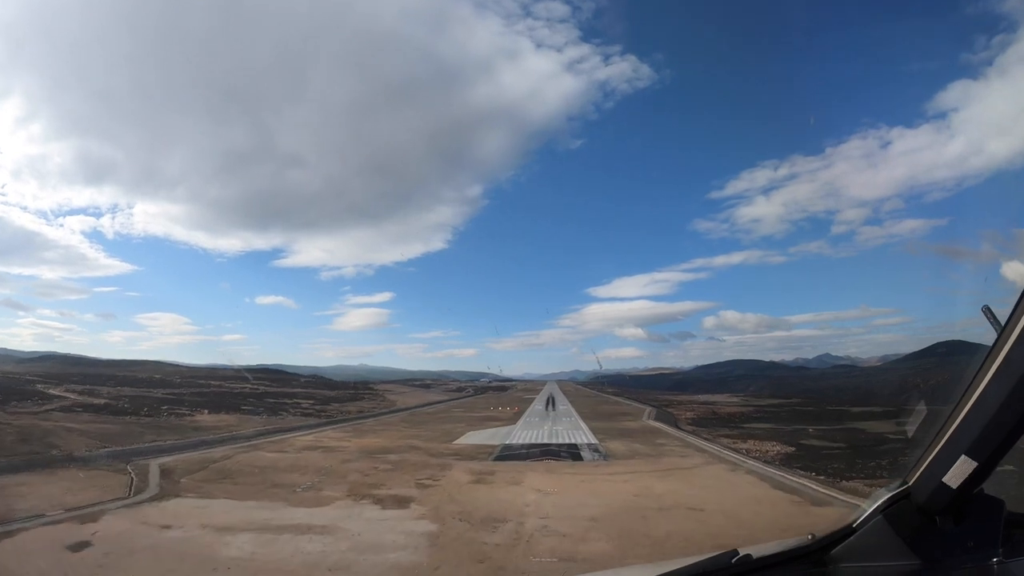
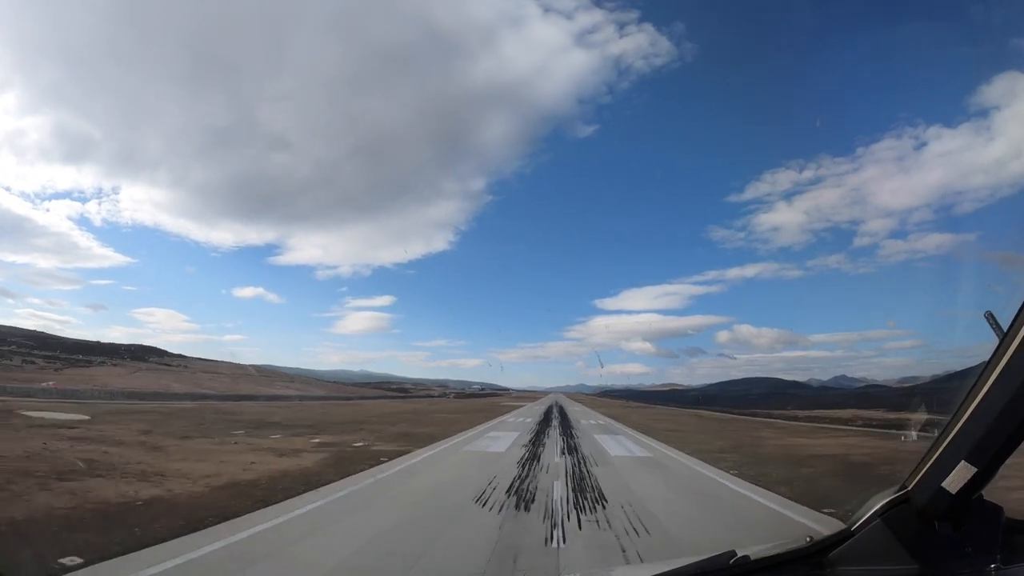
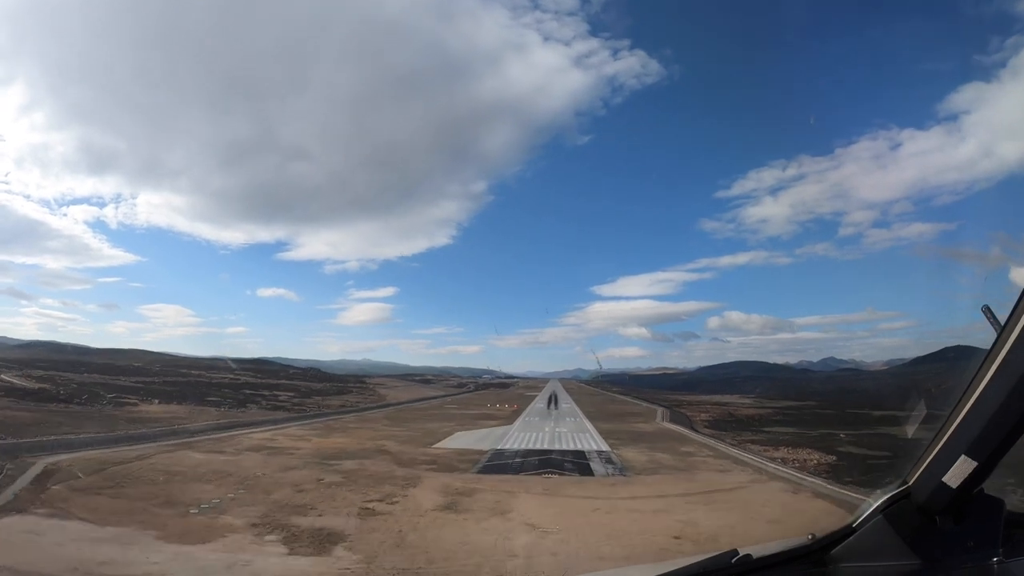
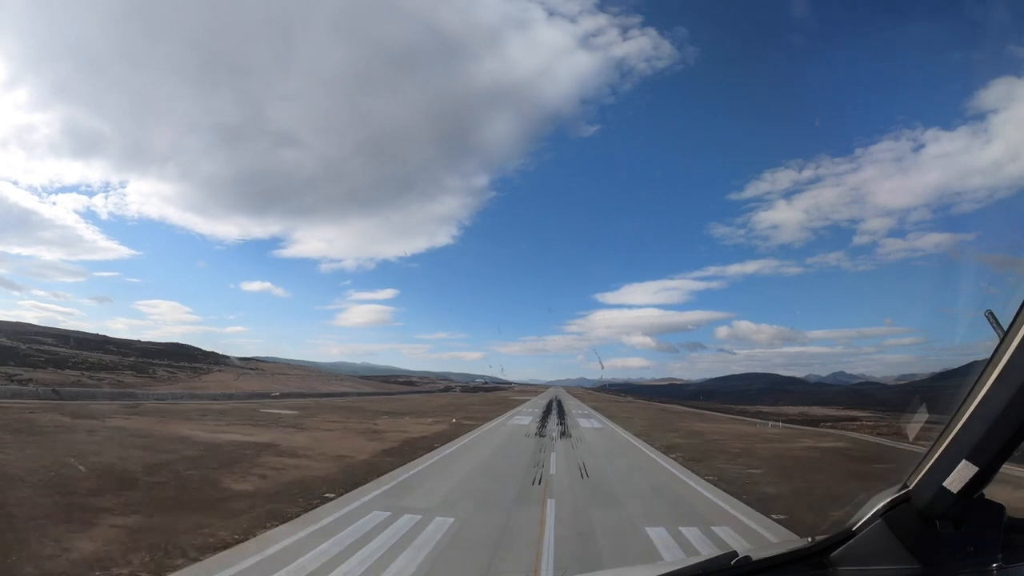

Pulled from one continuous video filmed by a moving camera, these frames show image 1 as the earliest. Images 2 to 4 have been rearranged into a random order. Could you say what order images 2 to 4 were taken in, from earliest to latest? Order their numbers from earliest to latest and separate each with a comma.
3, 4, 2
